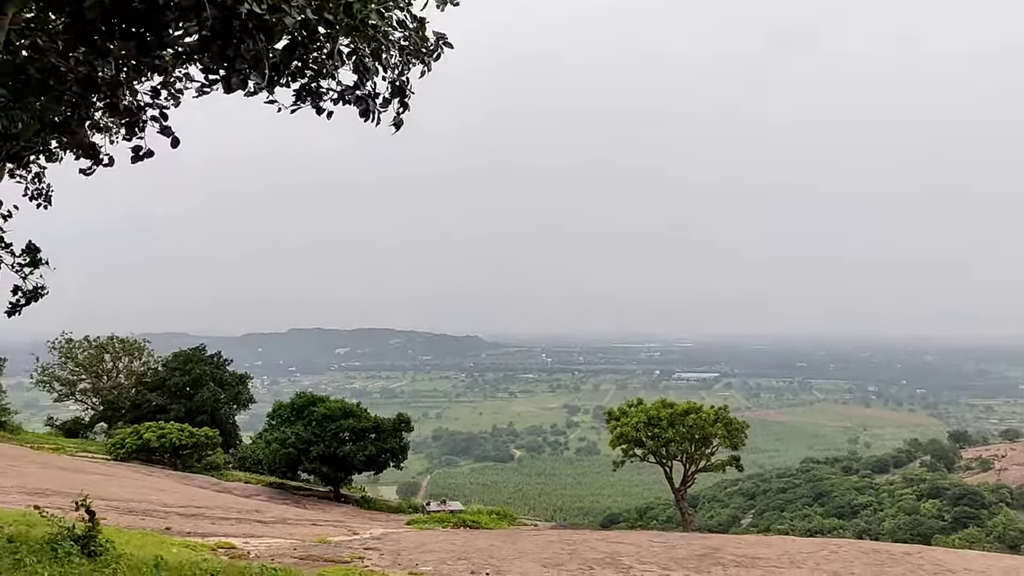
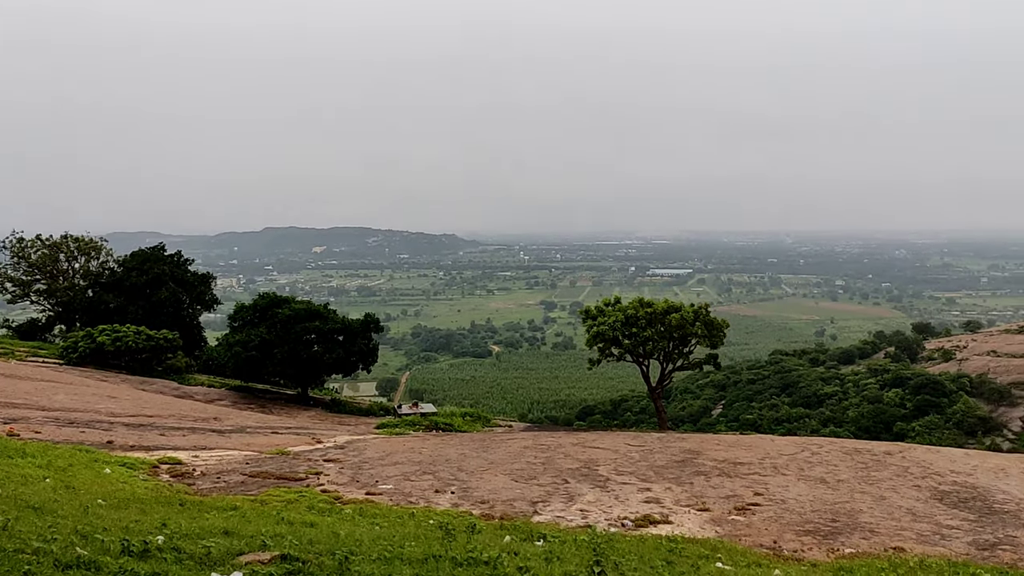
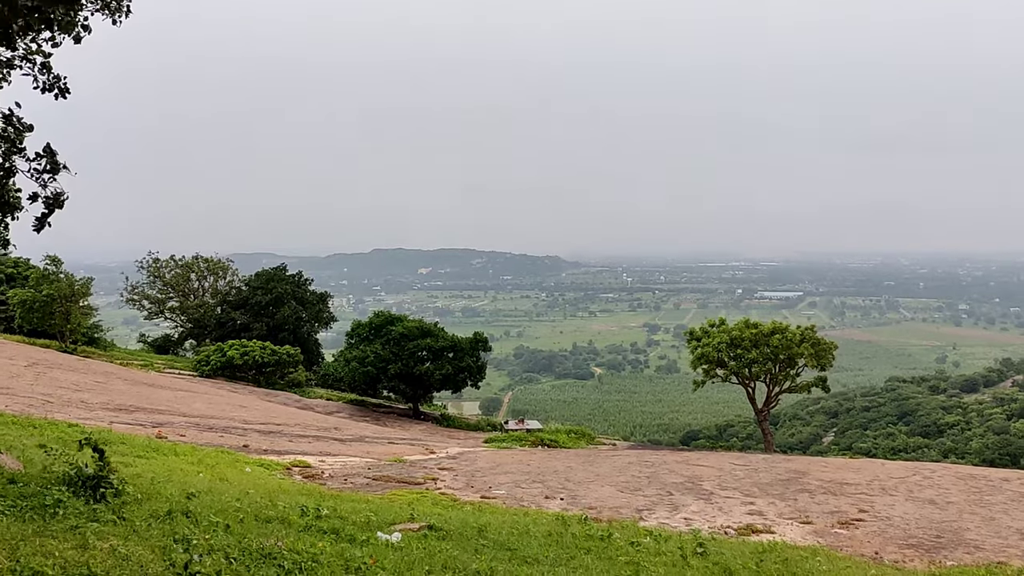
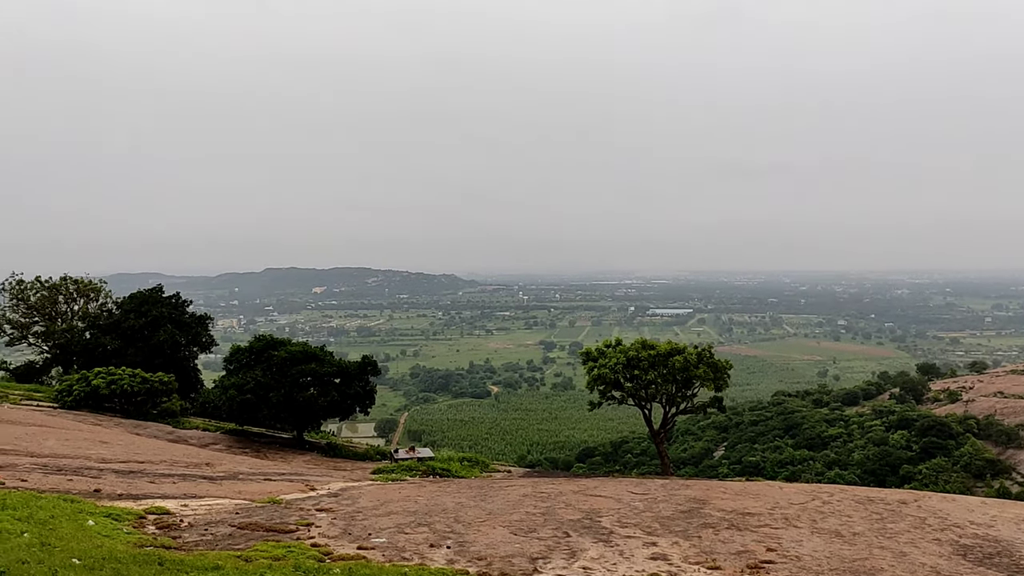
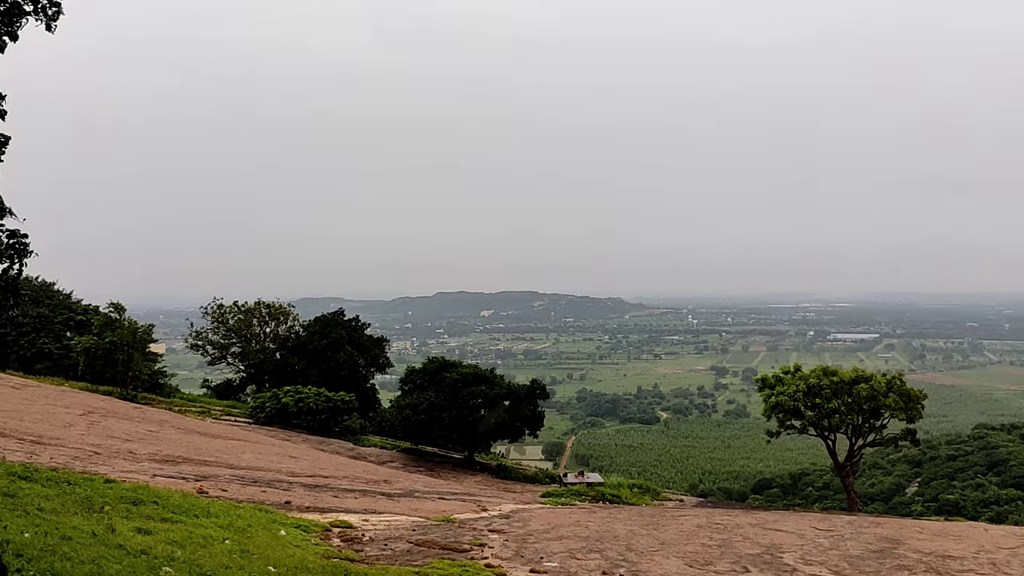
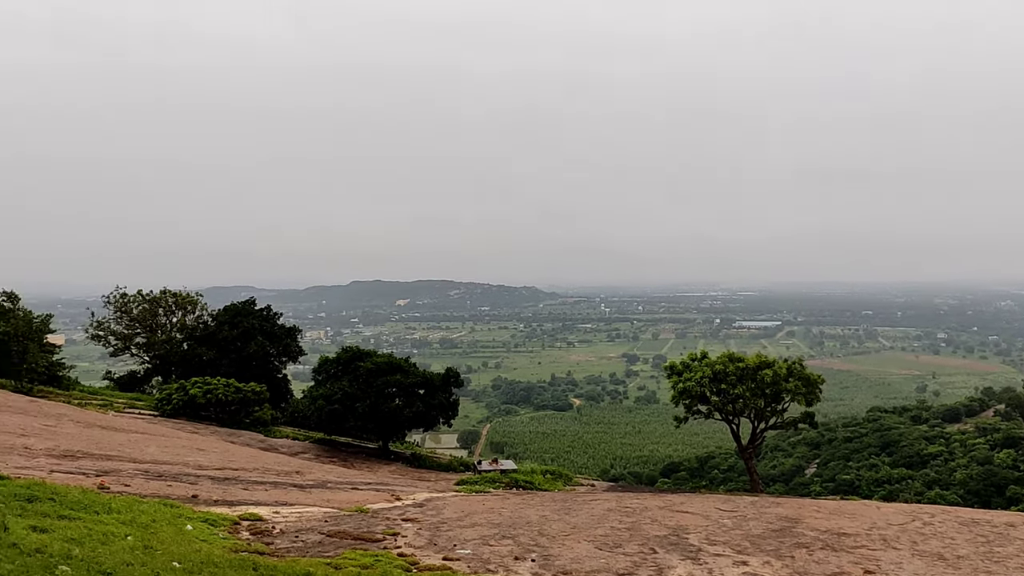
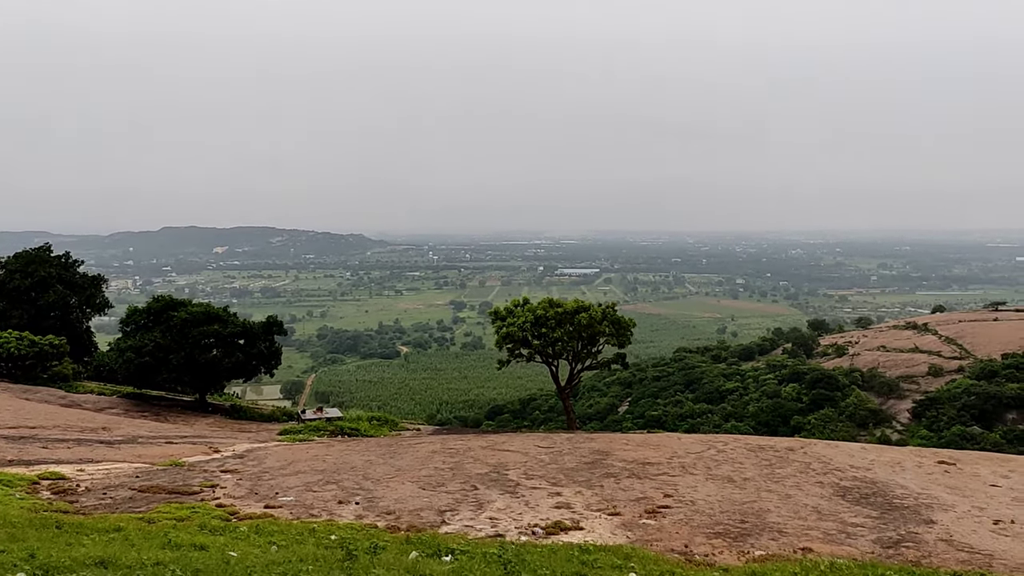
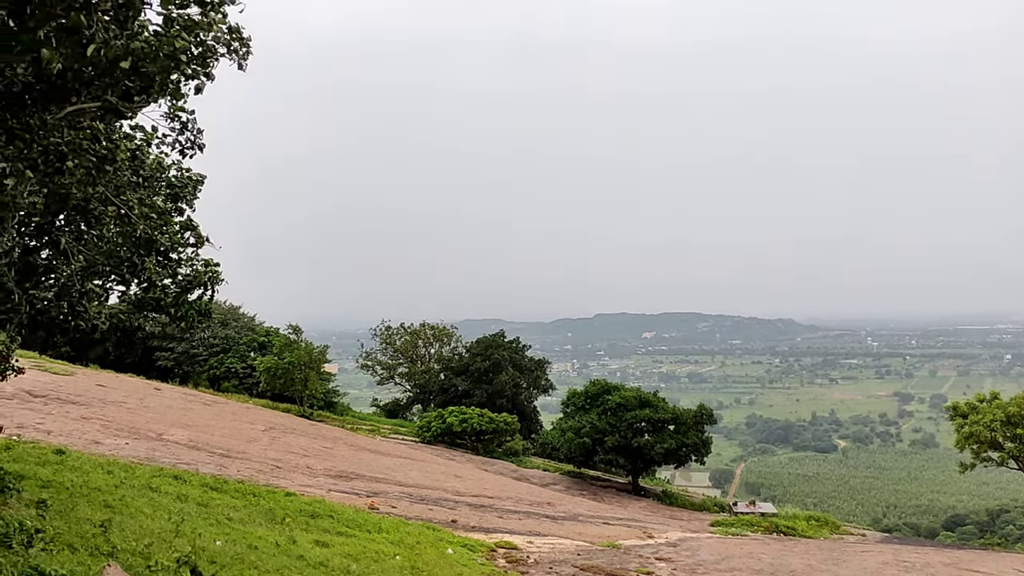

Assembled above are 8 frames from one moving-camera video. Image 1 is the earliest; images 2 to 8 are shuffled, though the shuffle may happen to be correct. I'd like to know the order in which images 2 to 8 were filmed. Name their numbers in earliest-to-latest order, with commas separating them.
3, 2, 7, 4, 6, 5, 8
